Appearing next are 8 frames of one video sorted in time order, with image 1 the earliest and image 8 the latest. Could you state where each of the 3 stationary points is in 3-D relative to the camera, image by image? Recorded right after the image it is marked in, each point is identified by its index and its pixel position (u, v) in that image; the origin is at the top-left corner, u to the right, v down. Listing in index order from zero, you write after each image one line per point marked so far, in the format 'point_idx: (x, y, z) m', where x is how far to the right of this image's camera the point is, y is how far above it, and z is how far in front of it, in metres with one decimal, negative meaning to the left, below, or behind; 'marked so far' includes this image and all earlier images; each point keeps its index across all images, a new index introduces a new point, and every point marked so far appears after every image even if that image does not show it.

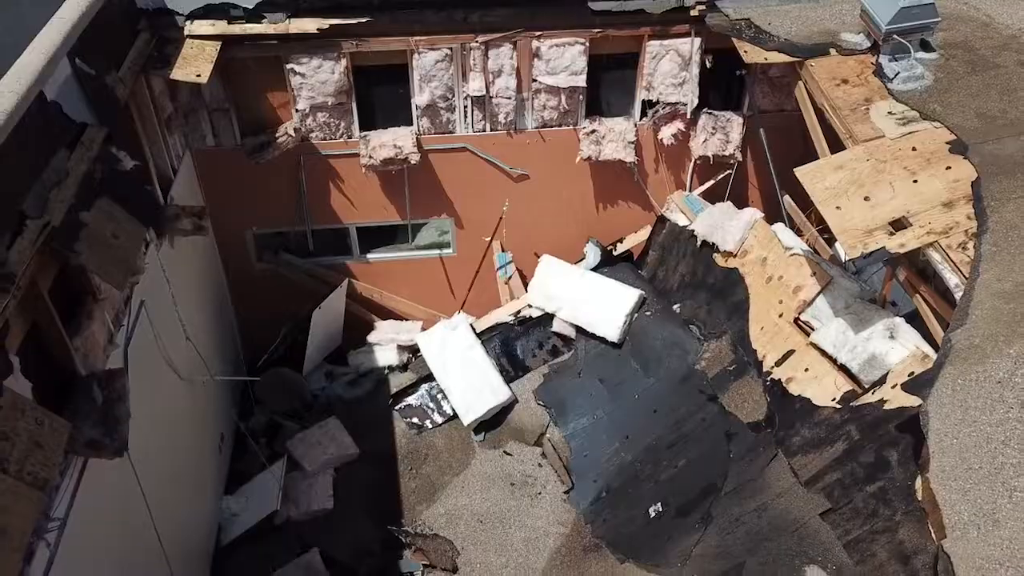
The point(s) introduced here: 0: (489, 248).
0: (-0.2, +0.4, +8.6) m
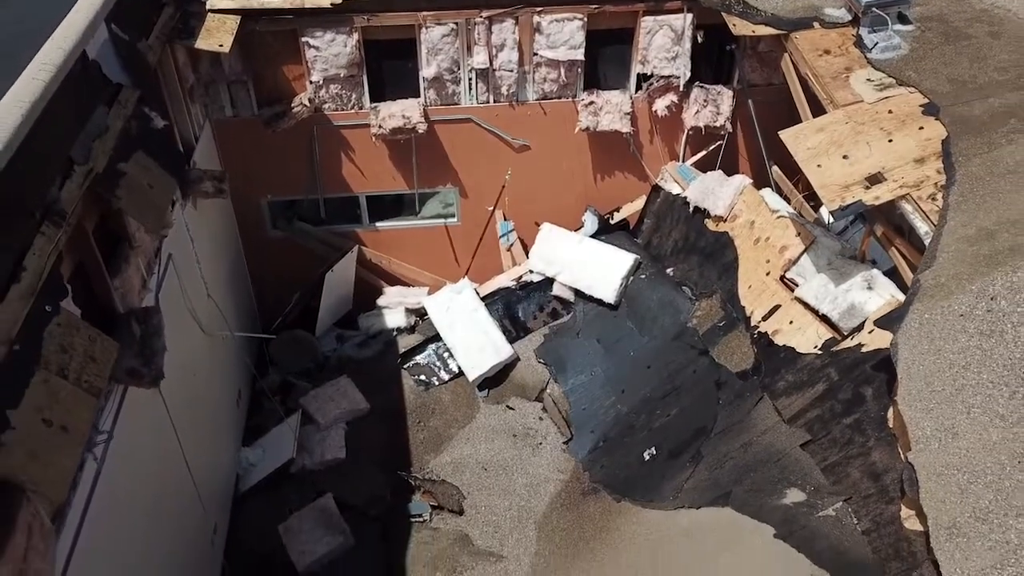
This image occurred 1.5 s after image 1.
0: (-0.2, +0.8, +9.1) m
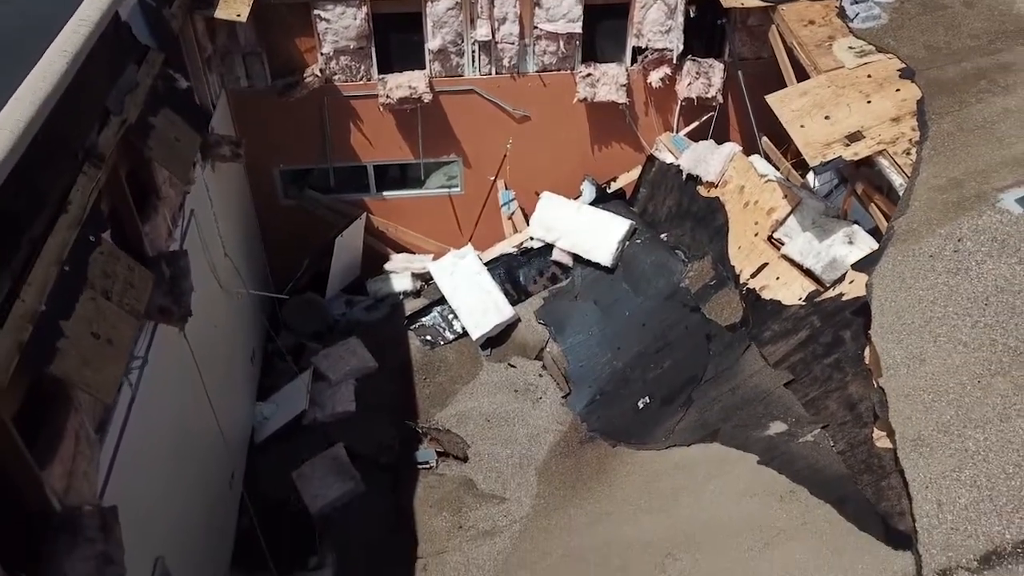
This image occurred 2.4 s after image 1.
0: (-0.2, +1.2, +9.5) m
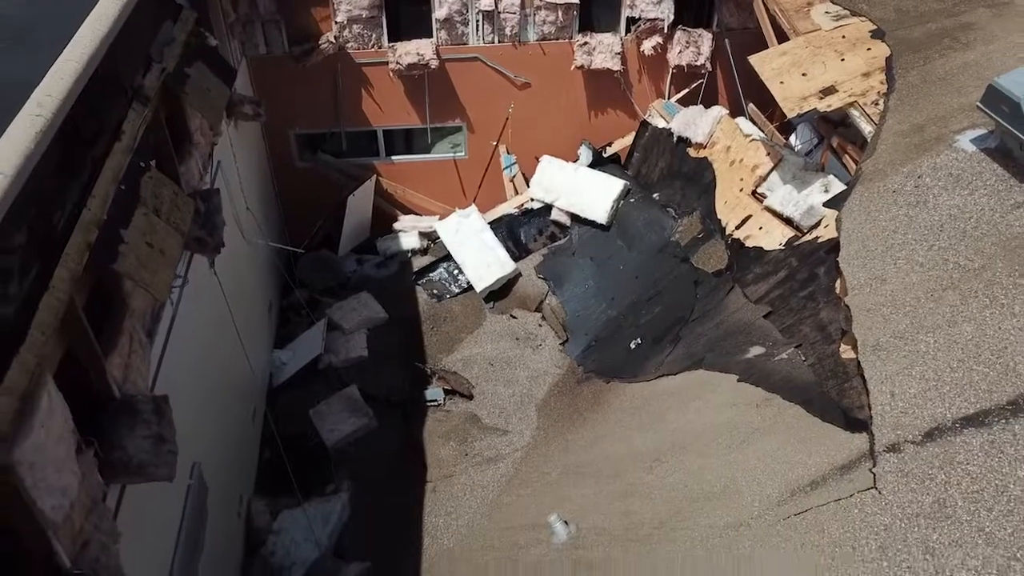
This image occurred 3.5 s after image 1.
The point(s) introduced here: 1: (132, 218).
0: (-0.2, +1.7, +10.0) m
1: (-2.2, +0.4, +4.8) m
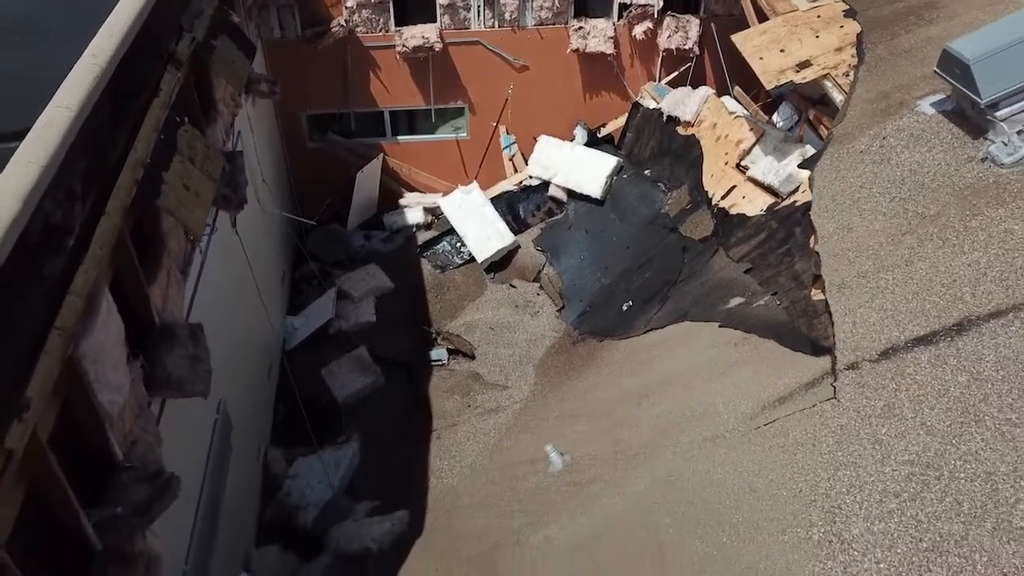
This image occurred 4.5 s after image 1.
0: (-0.2, +2.0, +10.6) m
1: (-2.2, +0.8, +5.3) m
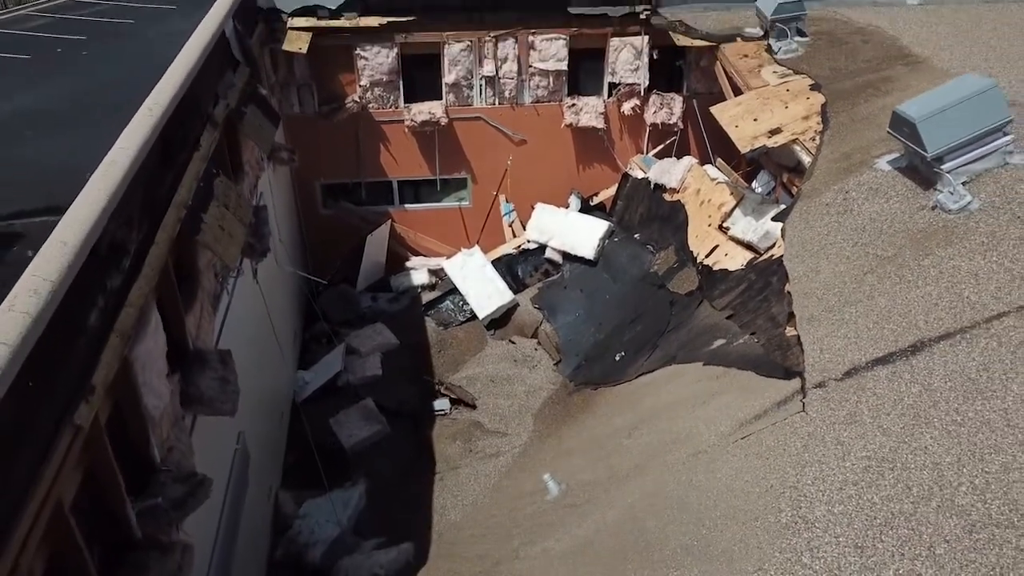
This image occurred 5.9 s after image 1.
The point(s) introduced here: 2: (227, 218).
0: (-0.2, +1.2, +11.4) m
1: (-2.2, +0.6, +6.0) m
2: (-2.1, +0.5, +6.2) m
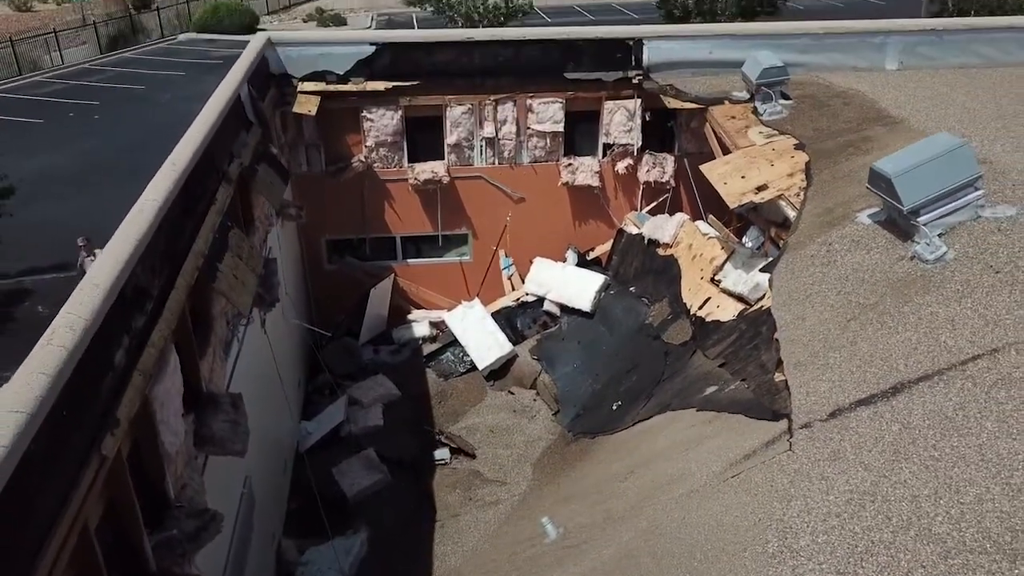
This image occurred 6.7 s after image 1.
0: (-0.2, +0.5, +11.7) m
1: (-2.2, +0.2, +6.3) m
2: (-2.1, +0.2, +6.5) m
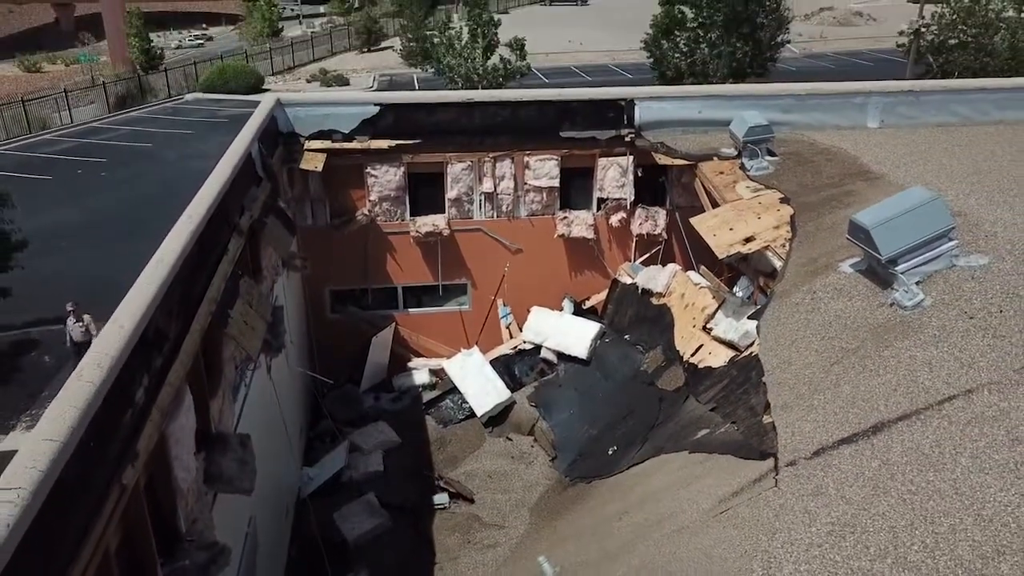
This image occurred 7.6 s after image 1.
0: (-0.3, -0.3, +12.1) m
1: (-2.3, -0.1, +6.6) m
2: (-2.2, -0.2, +6.8) m
